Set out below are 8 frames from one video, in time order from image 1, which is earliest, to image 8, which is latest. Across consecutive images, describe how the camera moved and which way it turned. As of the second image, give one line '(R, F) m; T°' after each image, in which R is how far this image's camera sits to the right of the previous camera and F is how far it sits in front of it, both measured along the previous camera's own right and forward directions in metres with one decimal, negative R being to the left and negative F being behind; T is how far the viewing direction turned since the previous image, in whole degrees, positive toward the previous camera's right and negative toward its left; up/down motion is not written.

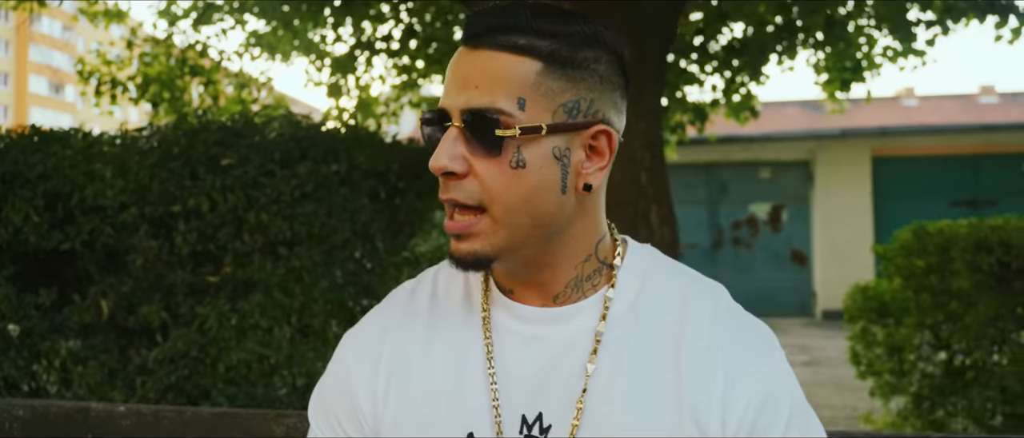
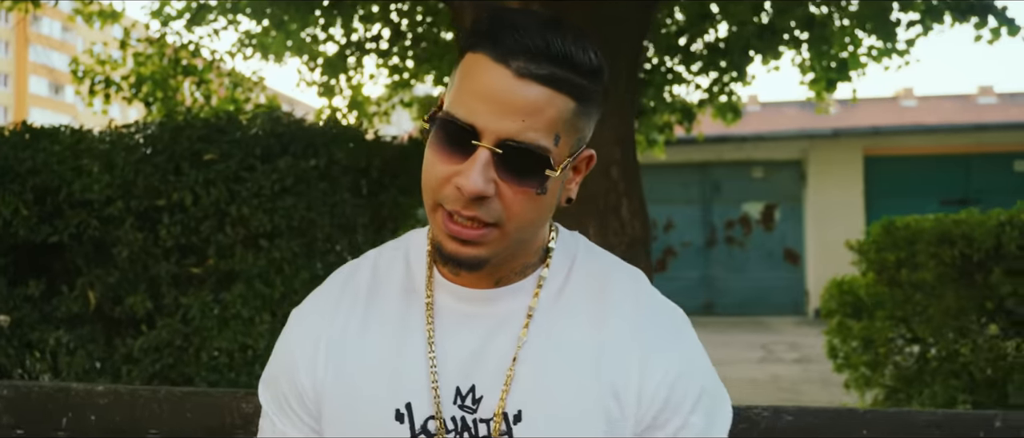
(+0.1, -0.1) m; 0°
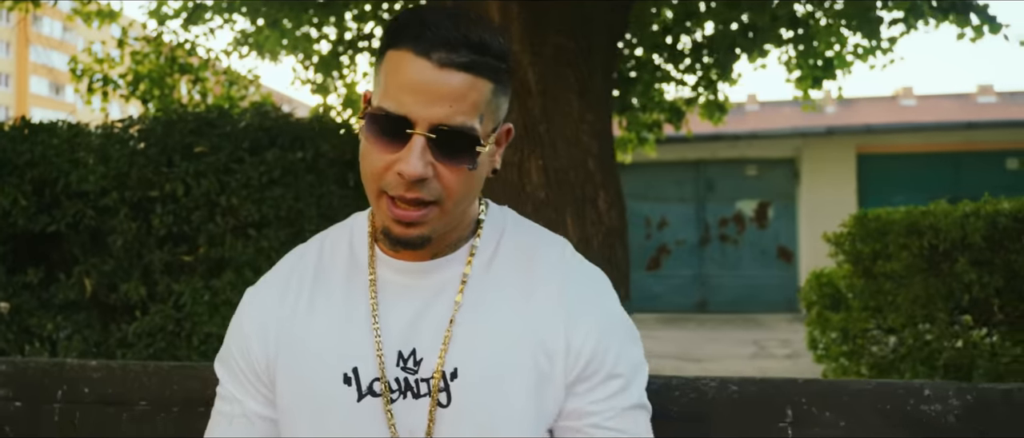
(+0.1, -0.1) m; 0°
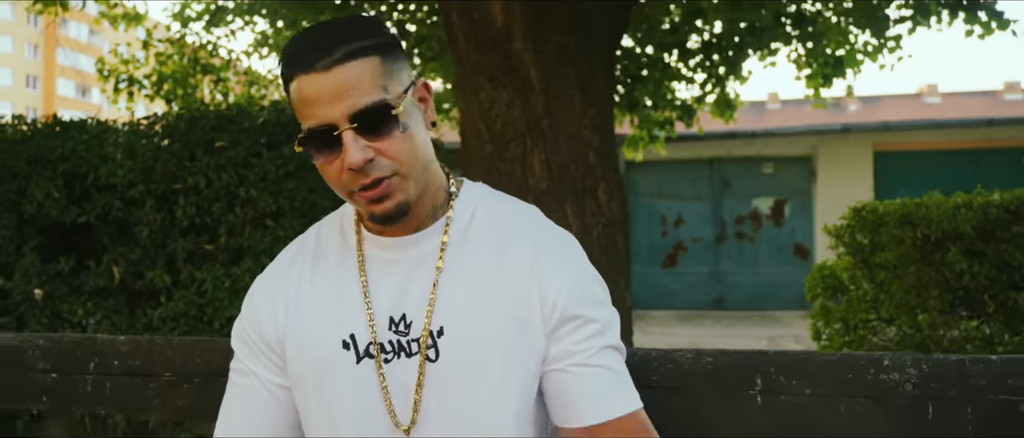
(+0.1, -0.2) m; -1°
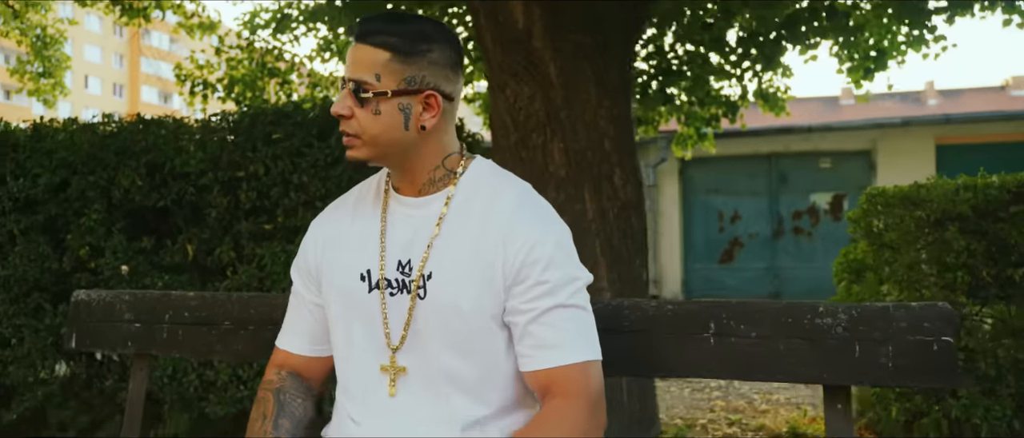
(+0.2, -0.4) m; -5°
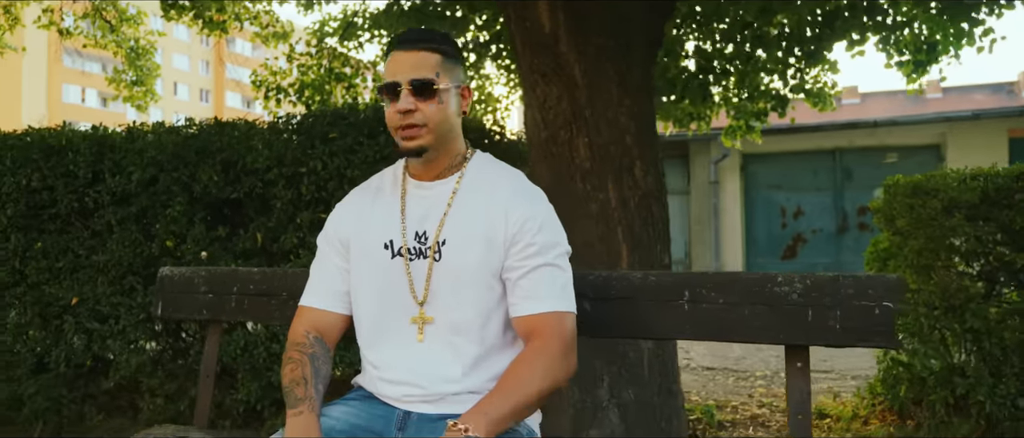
(+0.2, -0.4) m; -5°
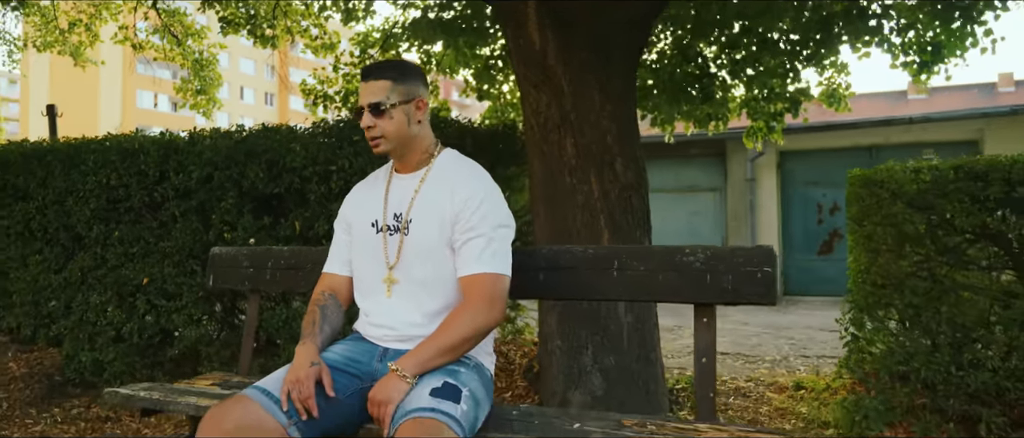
(+0.4, -0.7) m; -4°
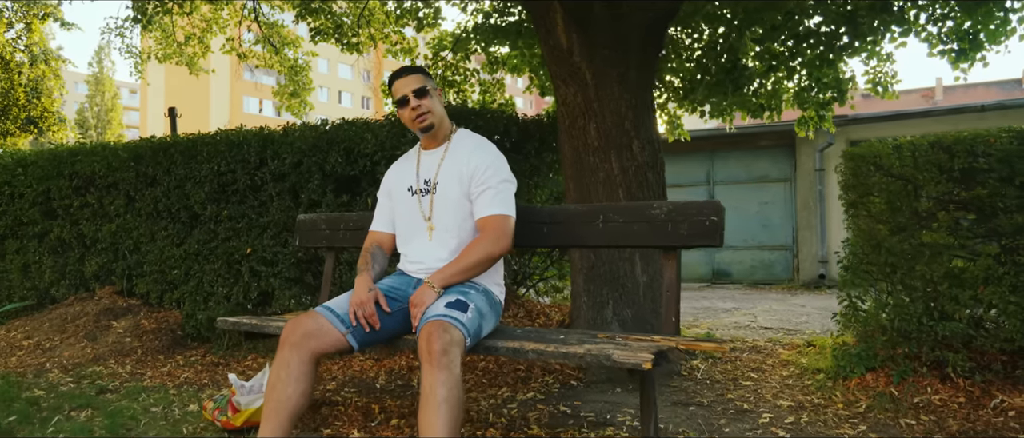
(+0.4, -0.9) m; -6°
